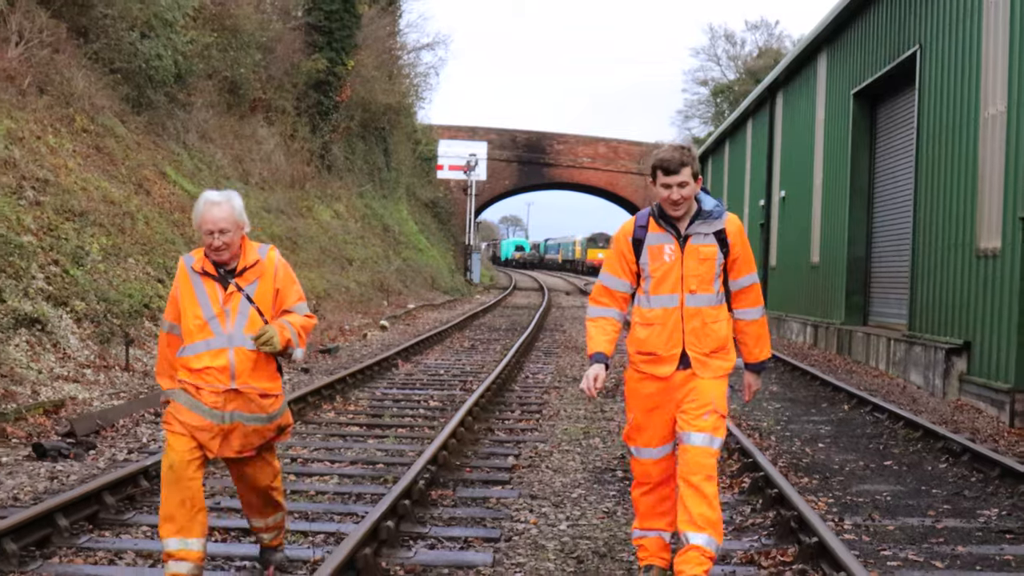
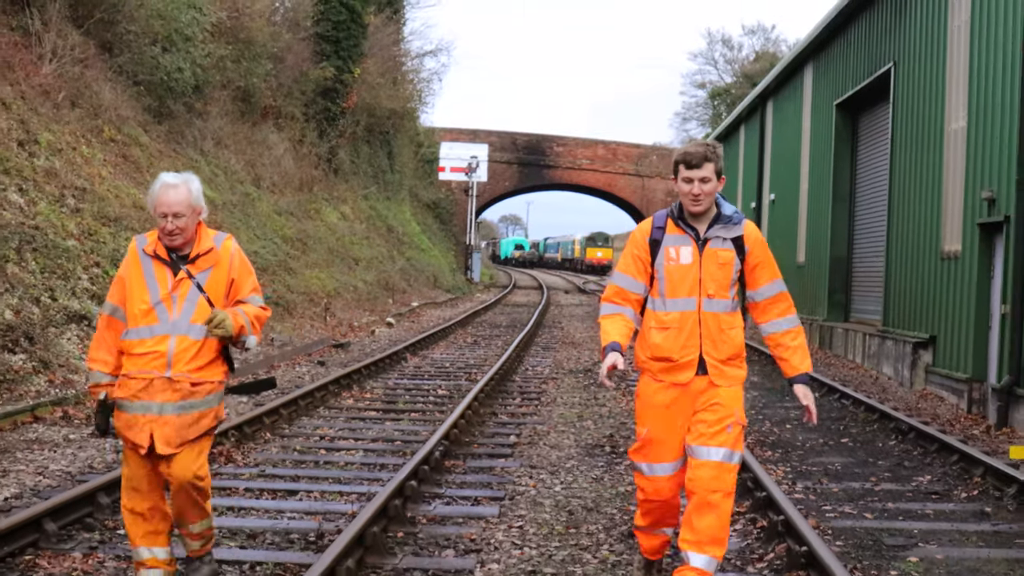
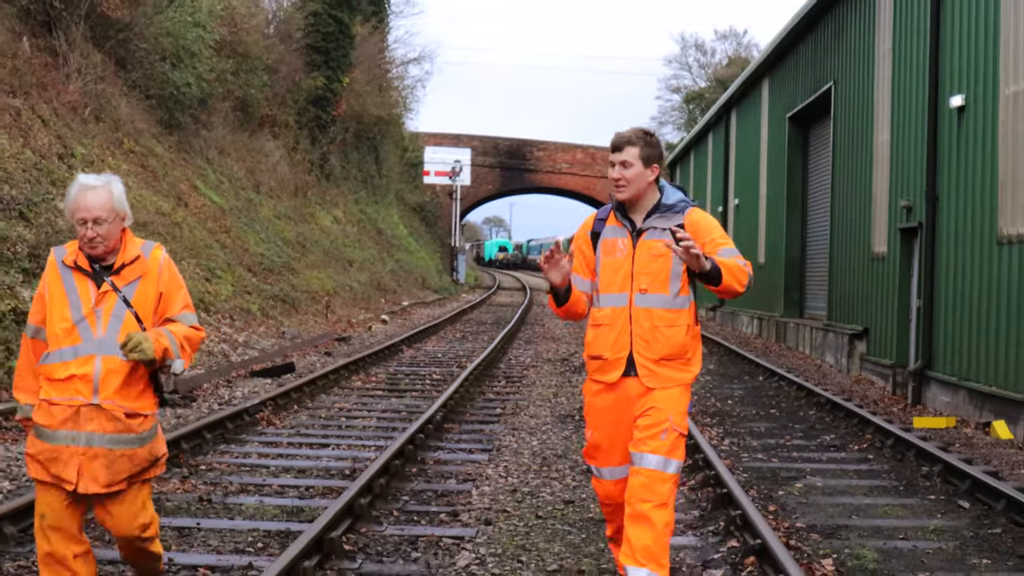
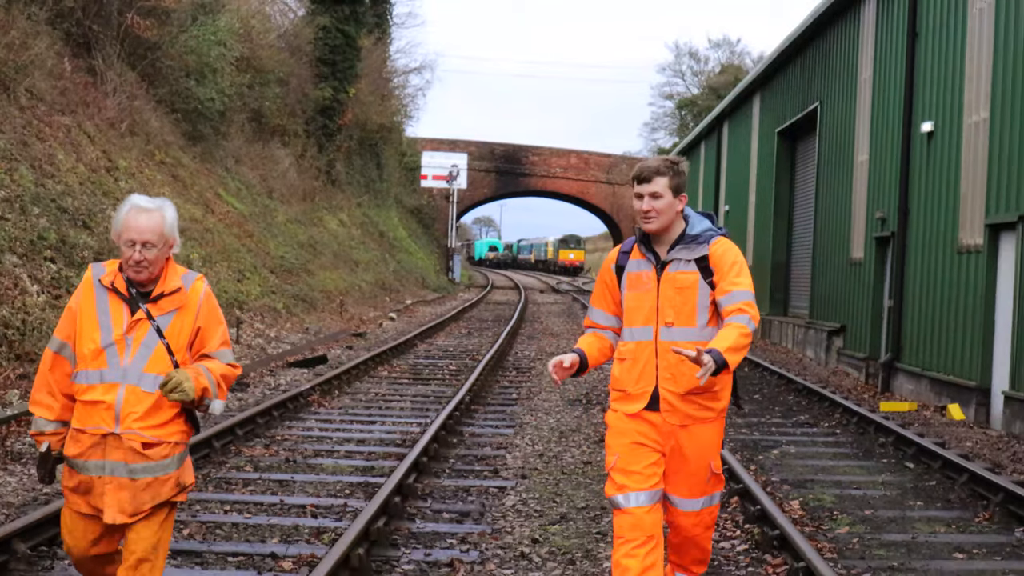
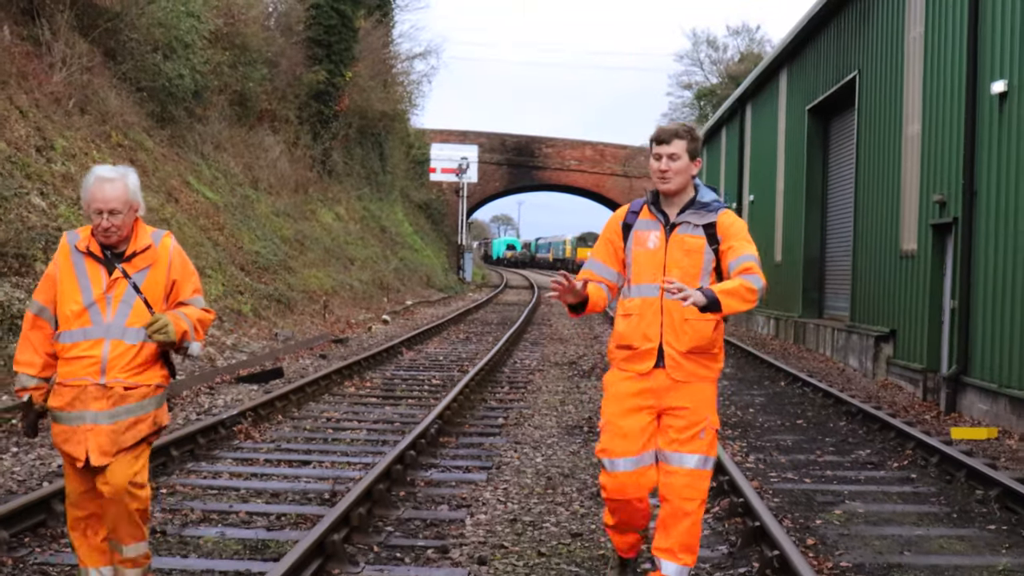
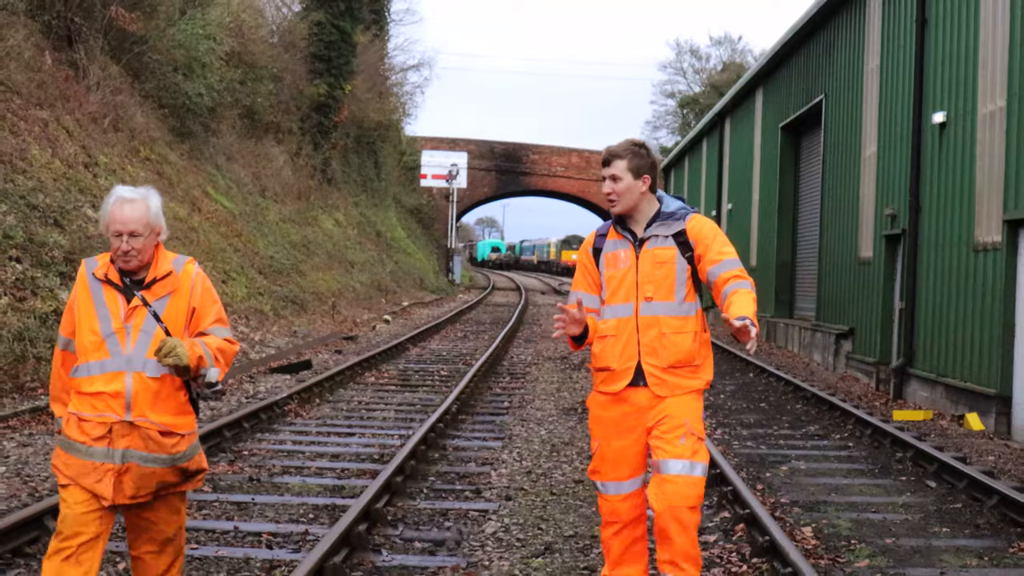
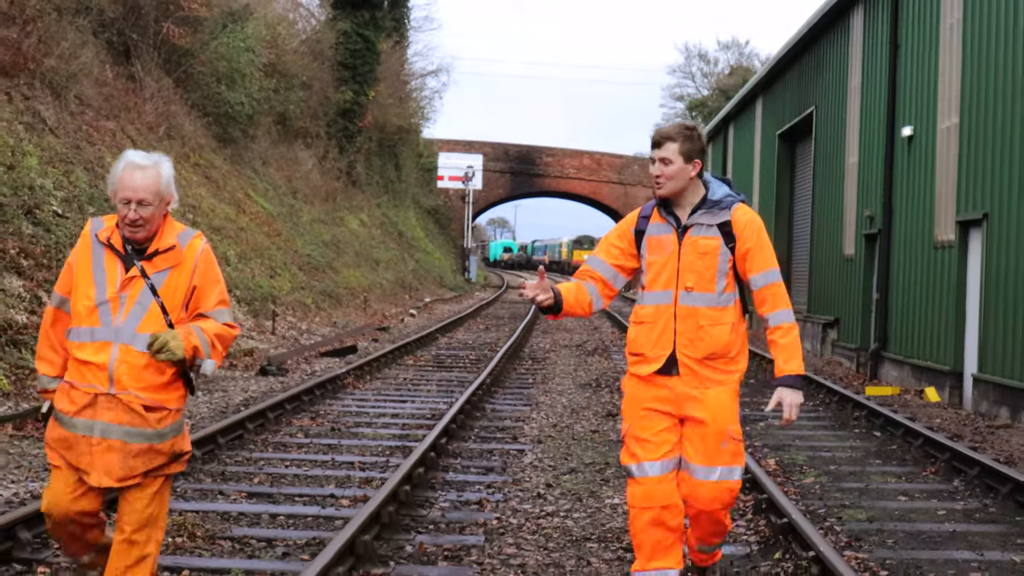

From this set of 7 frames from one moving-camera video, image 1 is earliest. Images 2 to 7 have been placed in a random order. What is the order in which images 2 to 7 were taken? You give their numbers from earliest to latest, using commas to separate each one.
2, 5, 3, 6, 4, 7
